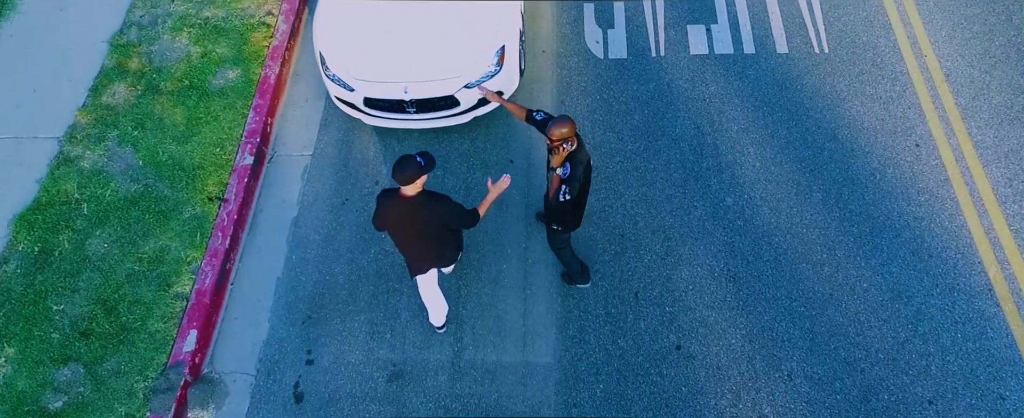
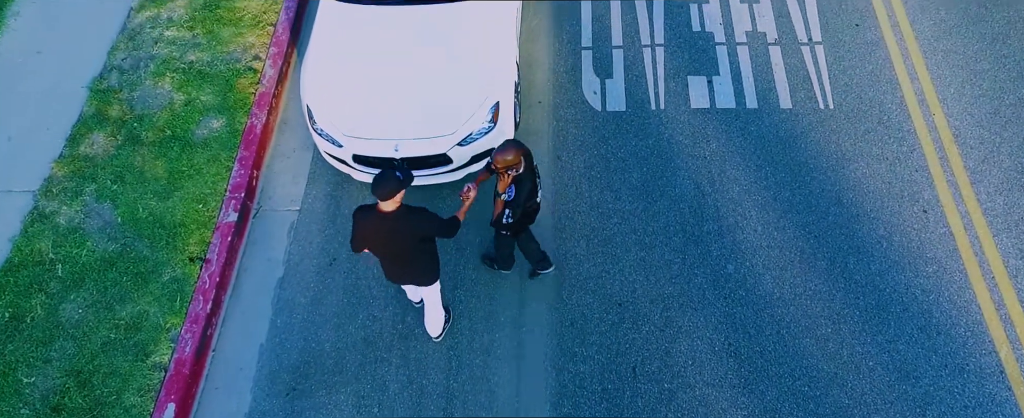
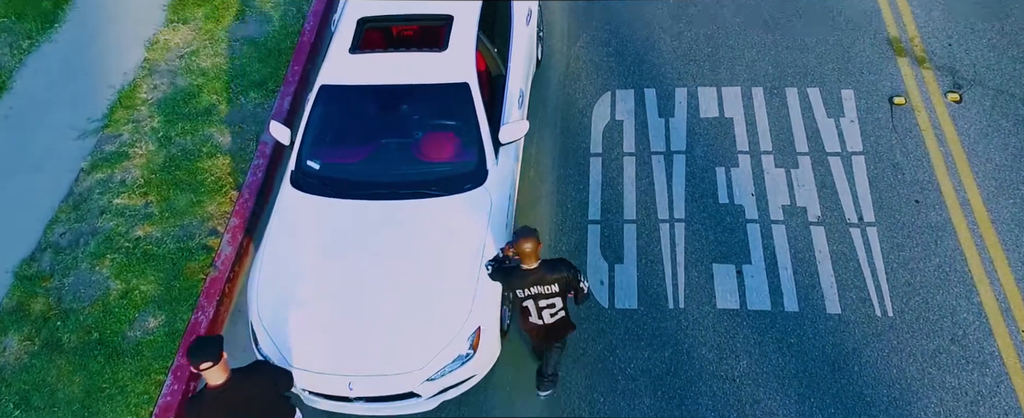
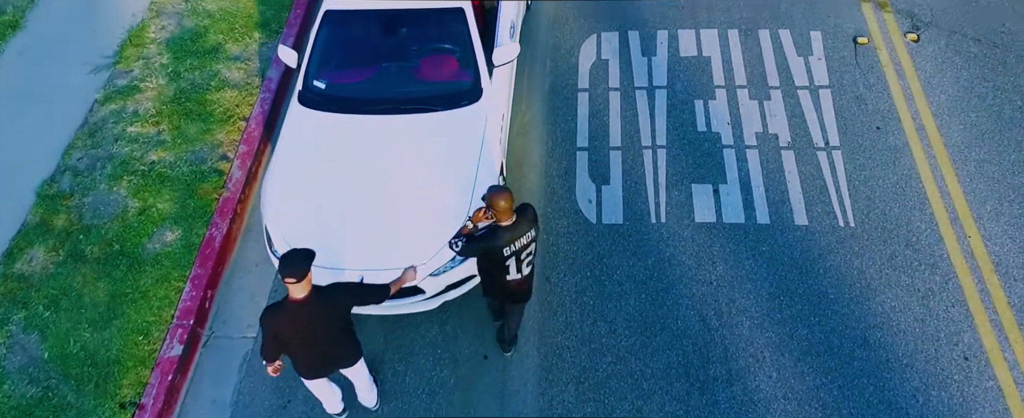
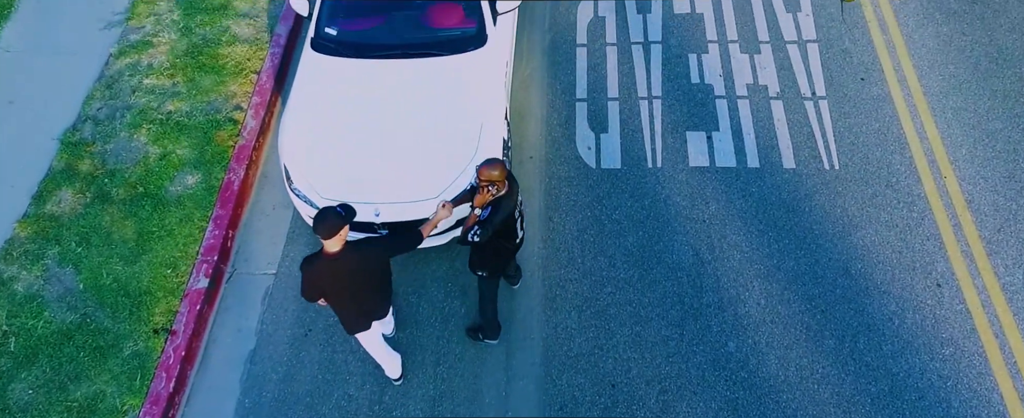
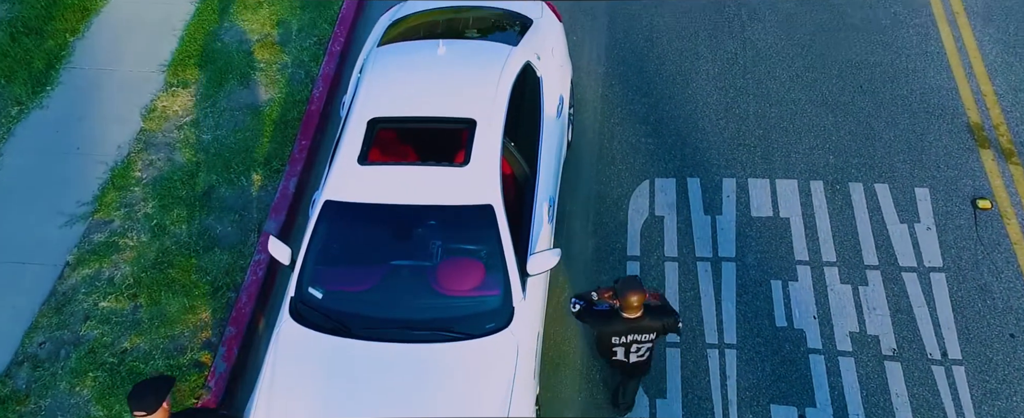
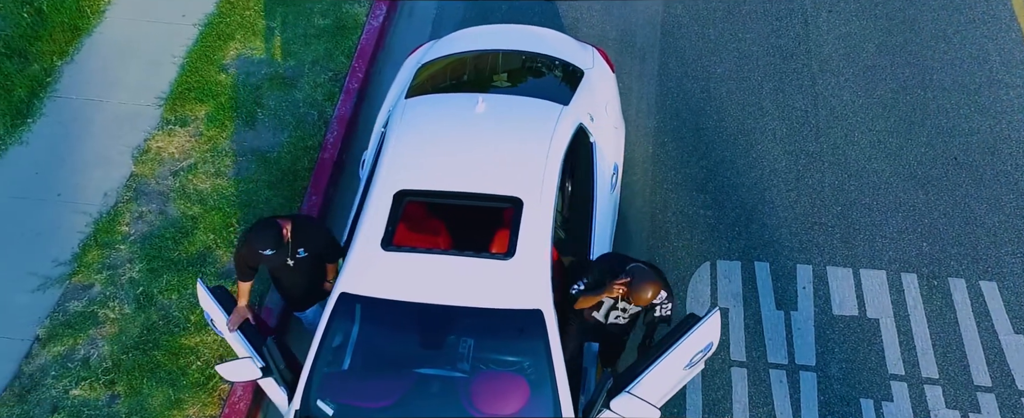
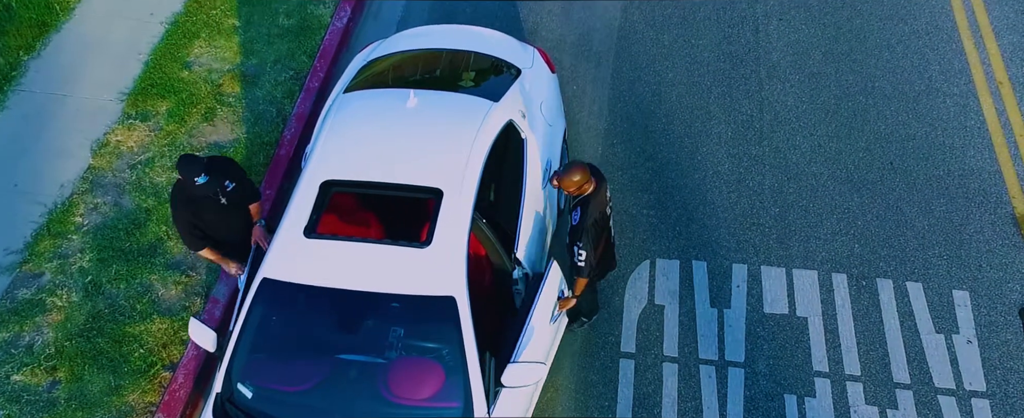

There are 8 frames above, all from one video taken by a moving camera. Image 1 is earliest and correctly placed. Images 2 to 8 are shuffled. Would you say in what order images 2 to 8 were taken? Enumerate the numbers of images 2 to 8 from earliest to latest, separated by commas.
2, 5, 4, 3, 6, 8, 7
